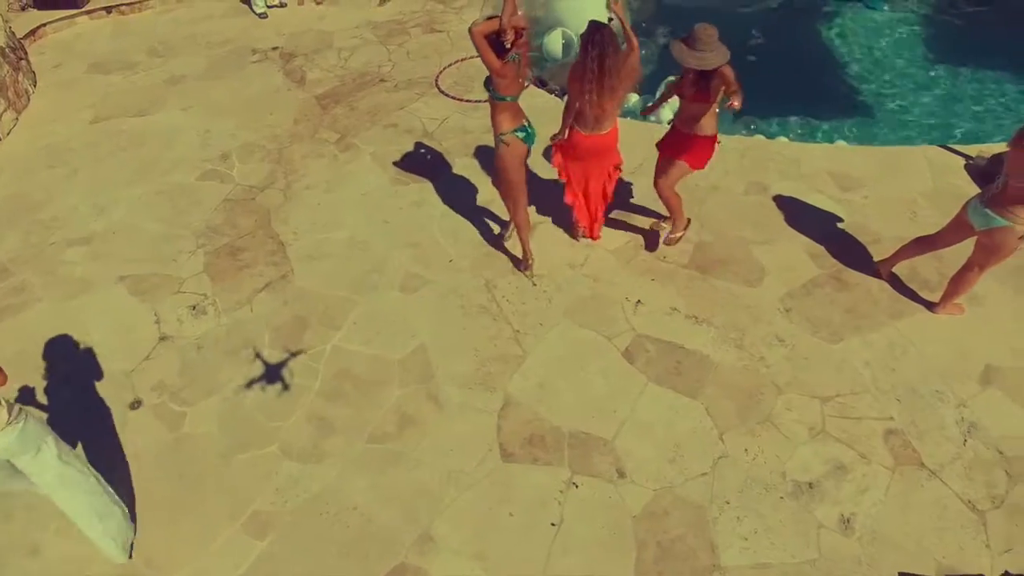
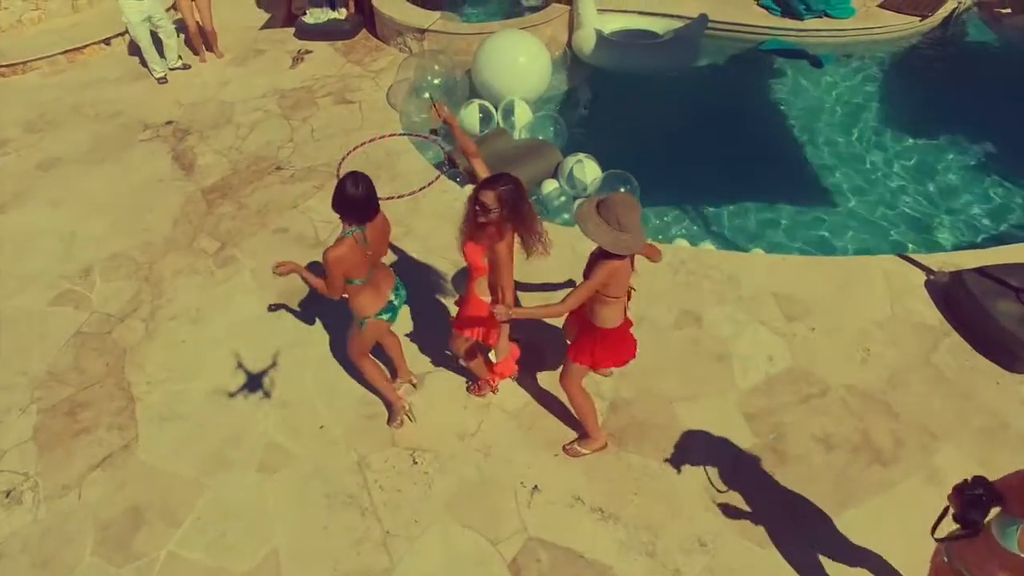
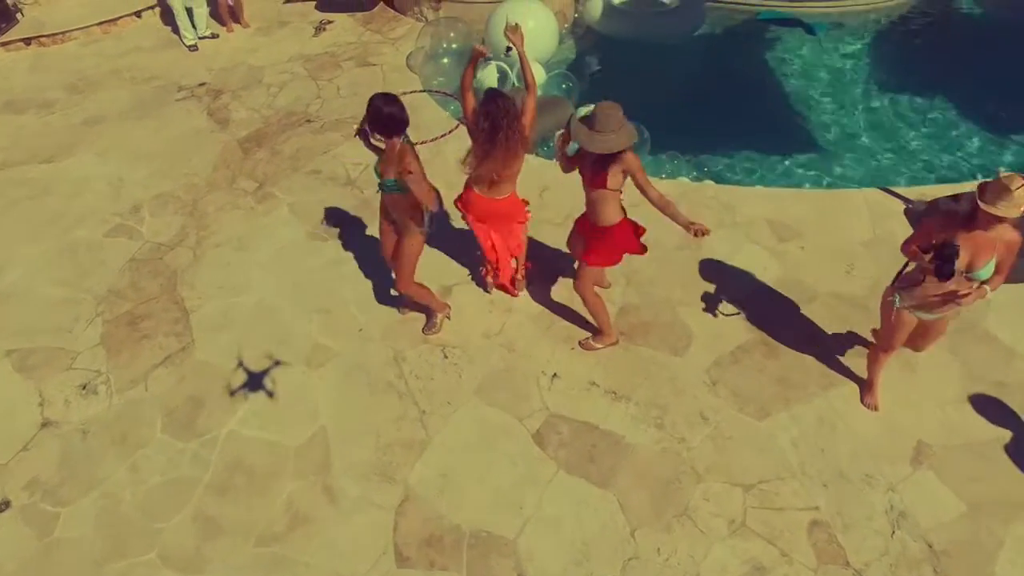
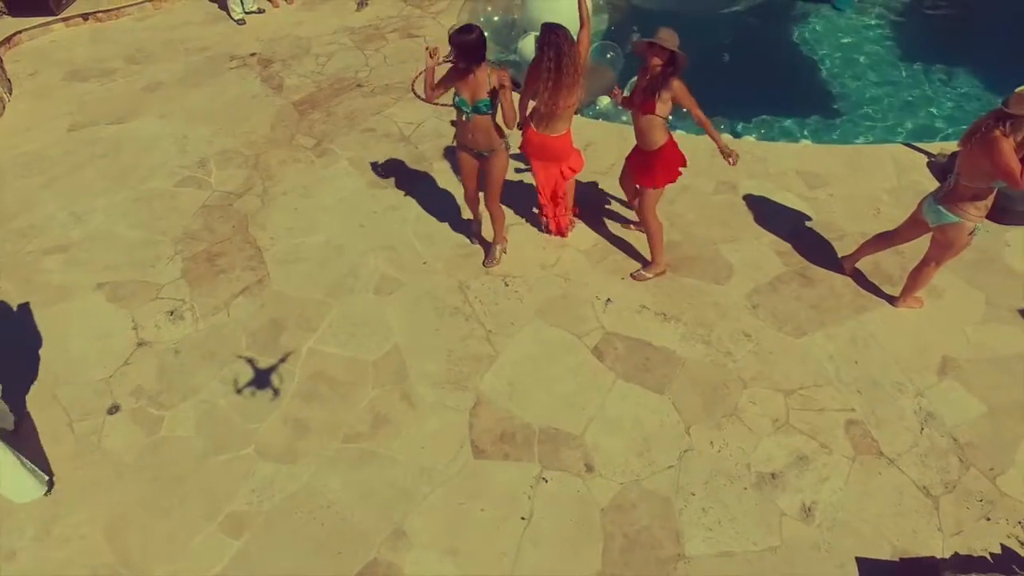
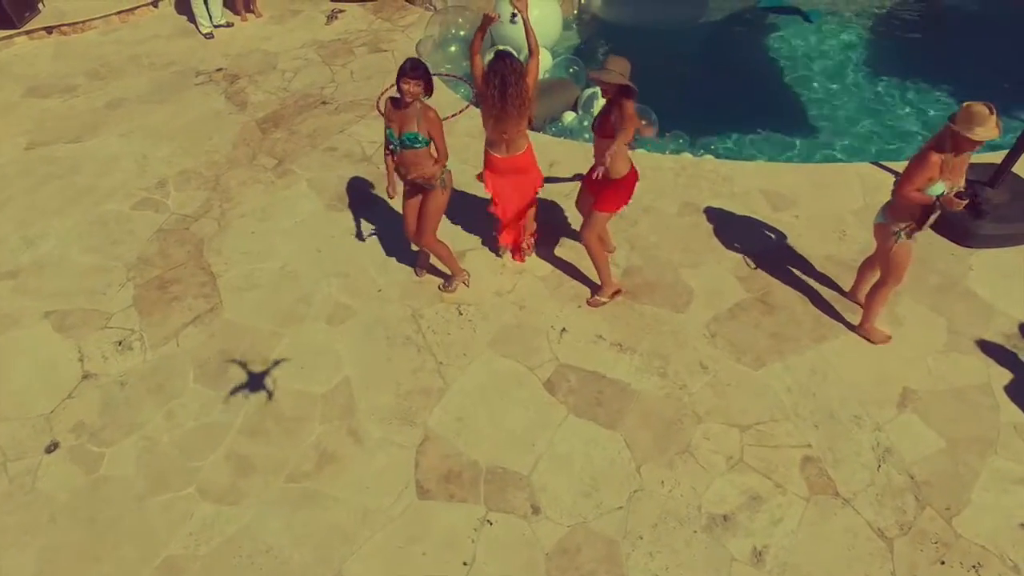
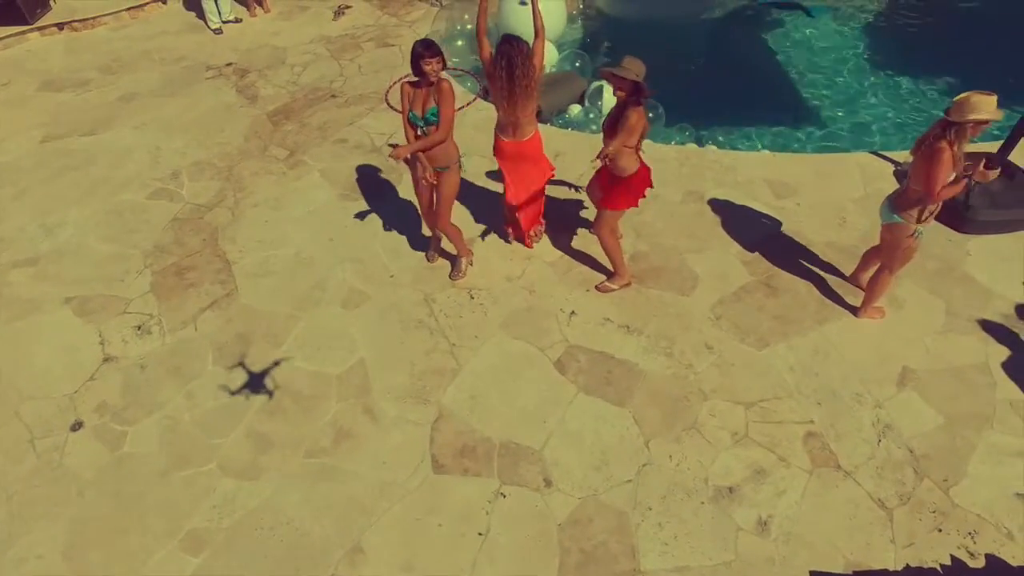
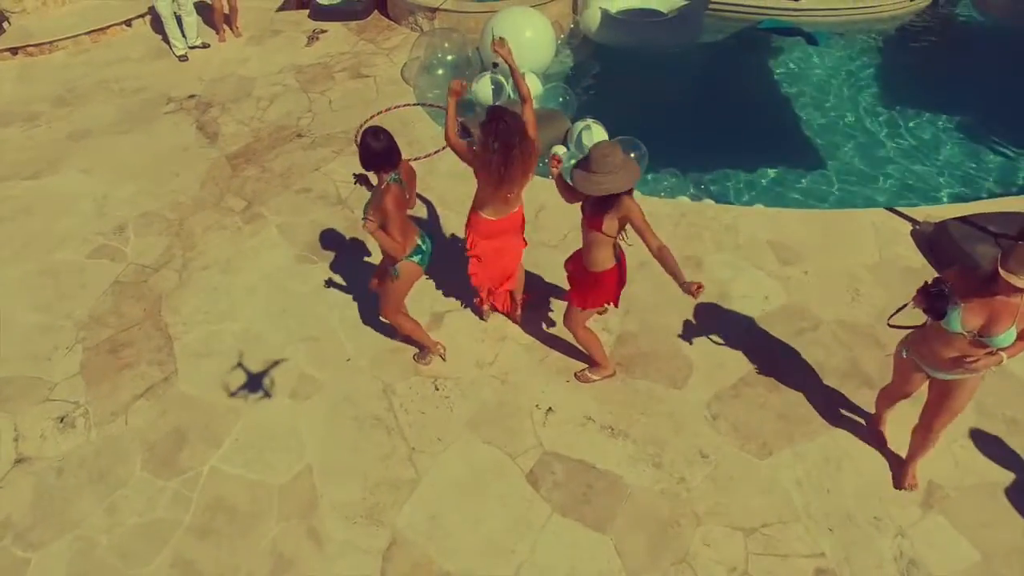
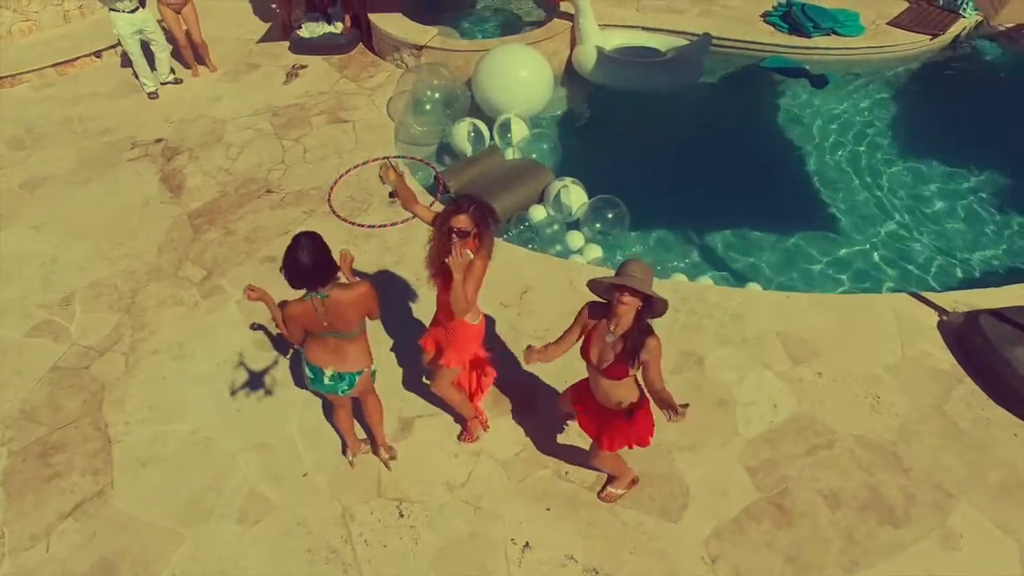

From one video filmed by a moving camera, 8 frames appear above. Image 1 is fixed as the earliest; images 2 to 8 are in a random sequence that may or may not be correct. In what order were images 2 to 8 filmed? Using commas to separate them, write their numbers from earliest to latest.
4, 6, 5, 3, 7, 2, 8
